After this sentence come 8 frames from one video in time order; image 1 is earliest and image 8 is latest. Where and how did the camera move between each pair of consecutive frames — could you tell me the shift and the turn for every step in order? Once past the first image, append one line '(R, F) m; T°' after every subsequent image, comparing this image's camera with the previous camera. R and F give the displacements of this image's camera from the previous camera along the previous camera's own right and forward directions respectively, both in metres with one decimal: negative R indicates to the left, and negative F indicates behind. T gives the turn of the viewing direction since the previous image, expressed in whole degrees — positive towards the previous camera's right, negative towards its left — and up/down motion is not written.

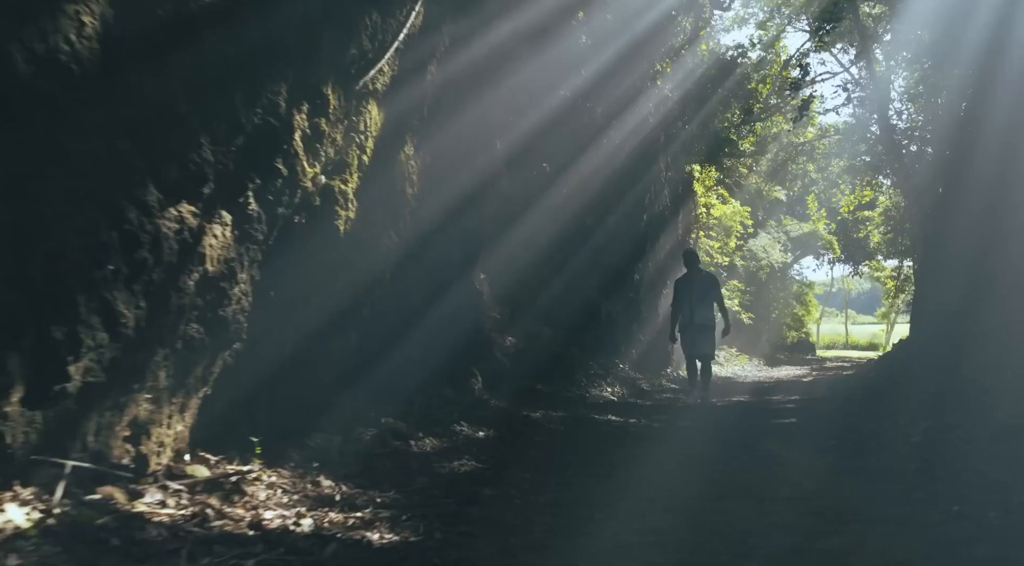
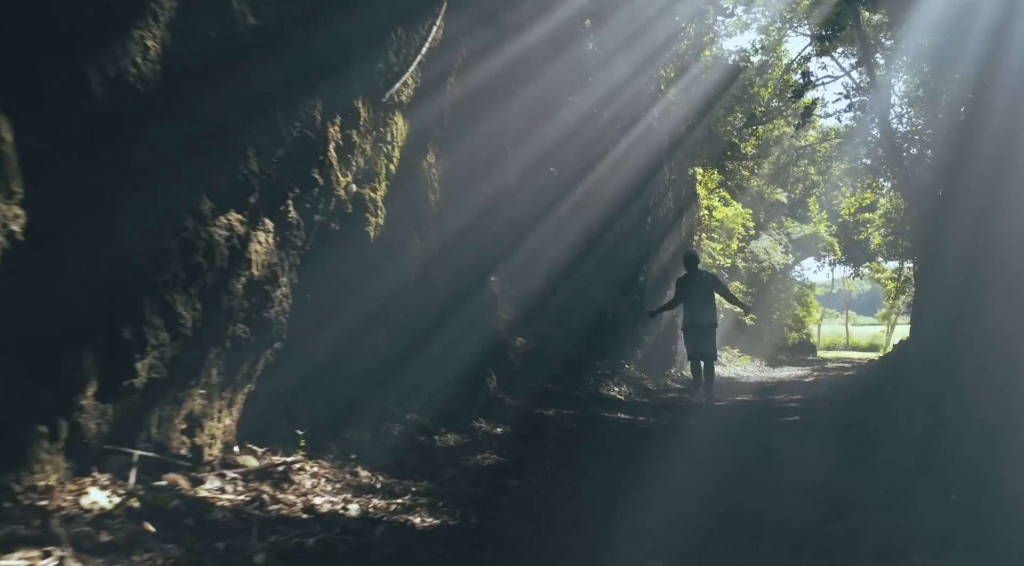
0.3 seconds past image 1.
(-0.2, -0.3) m; 0°
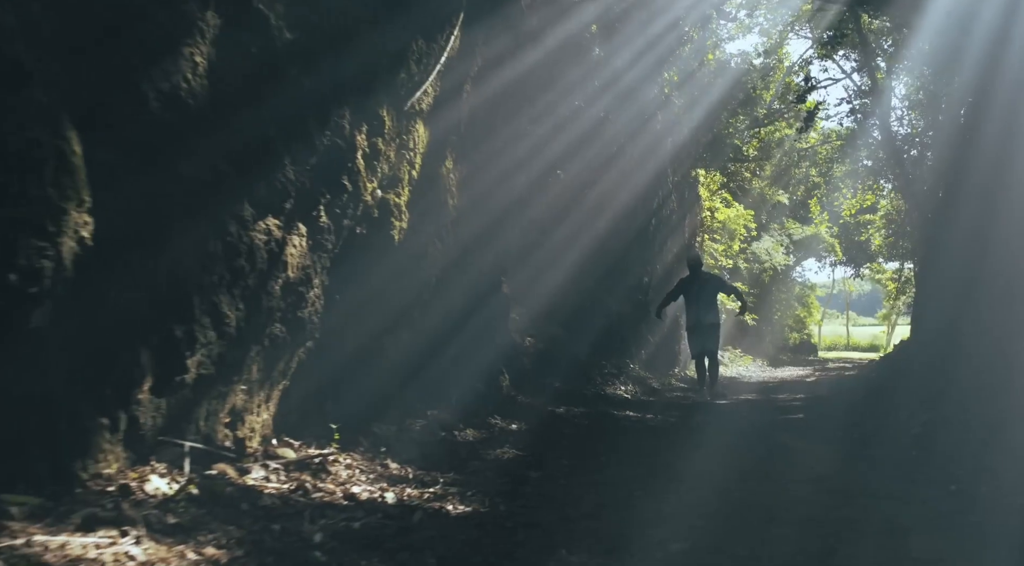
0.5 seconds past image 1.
(-0.1, -0.3) m; 0°
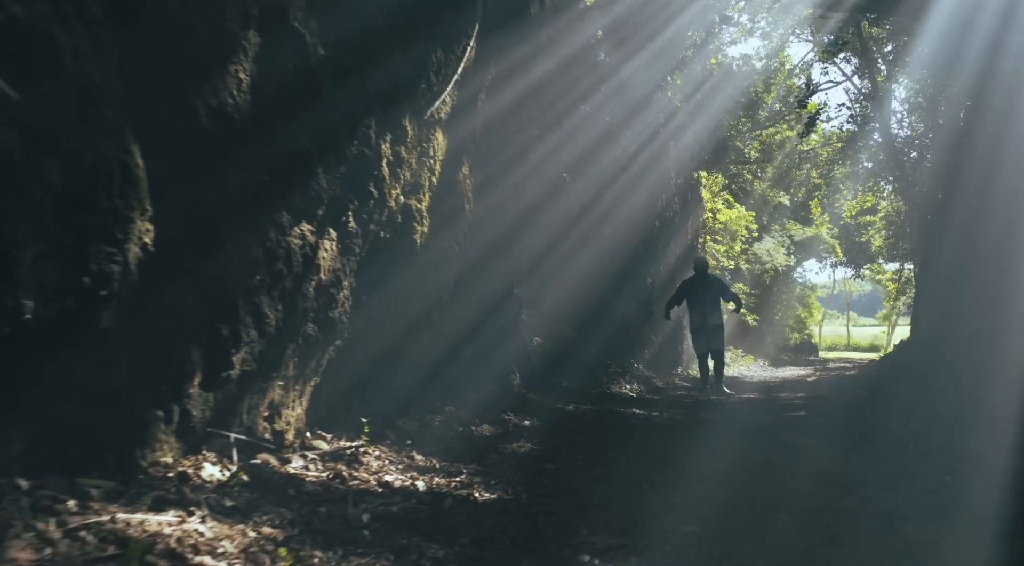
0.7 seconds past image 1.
(-0.1, -0.3) m; 0°
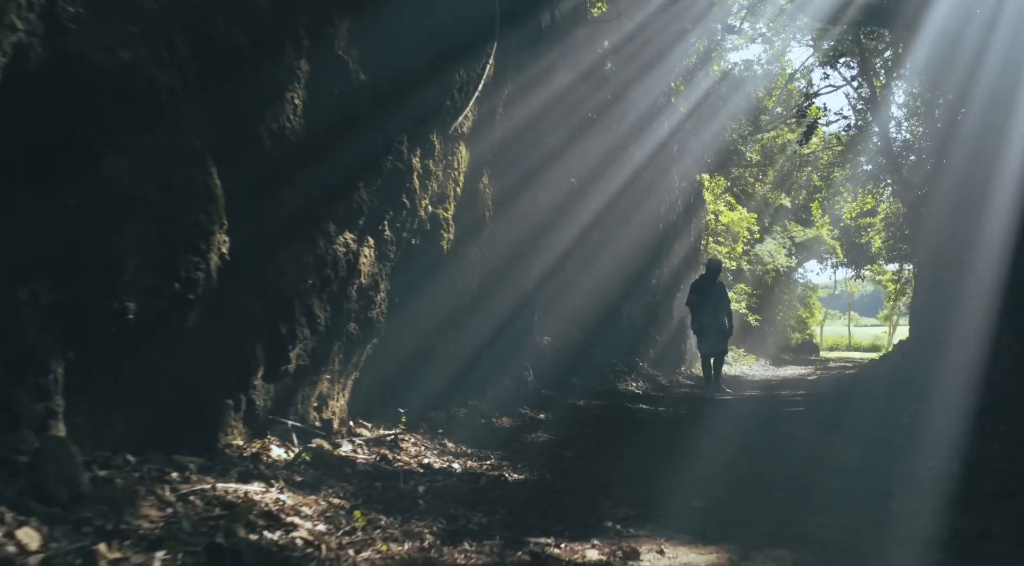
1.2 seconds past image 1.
(-0.2, -0.6) m; 0°
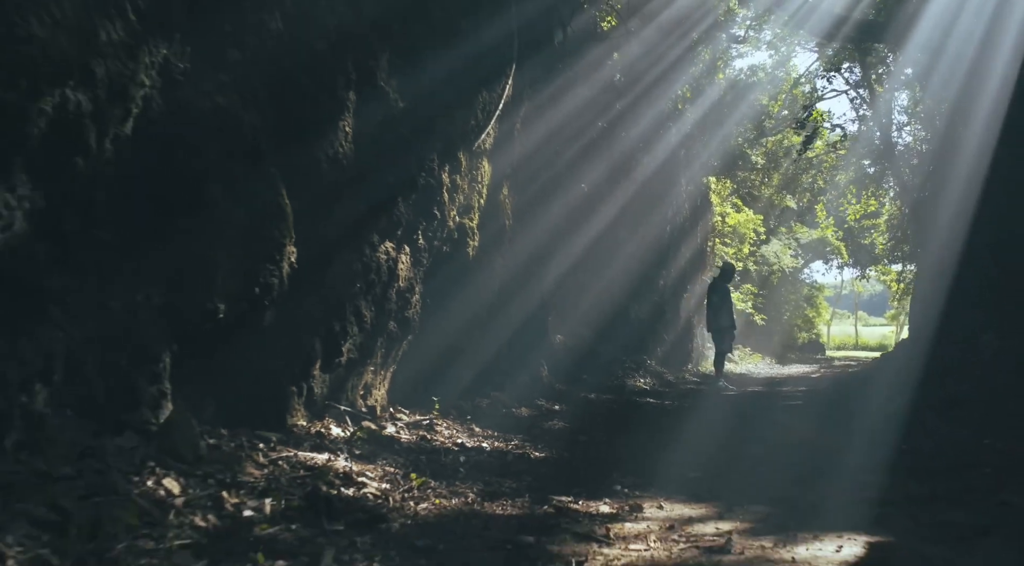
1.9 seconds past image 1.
(-0.1, -0.8) m; -1°
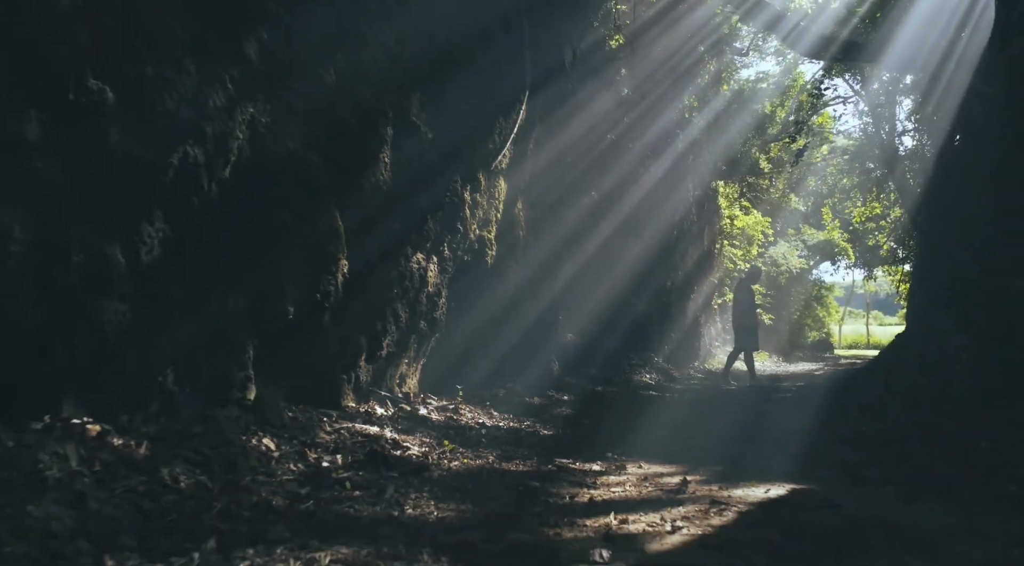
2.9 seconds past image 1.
(0.0, -1.2) m; -1°
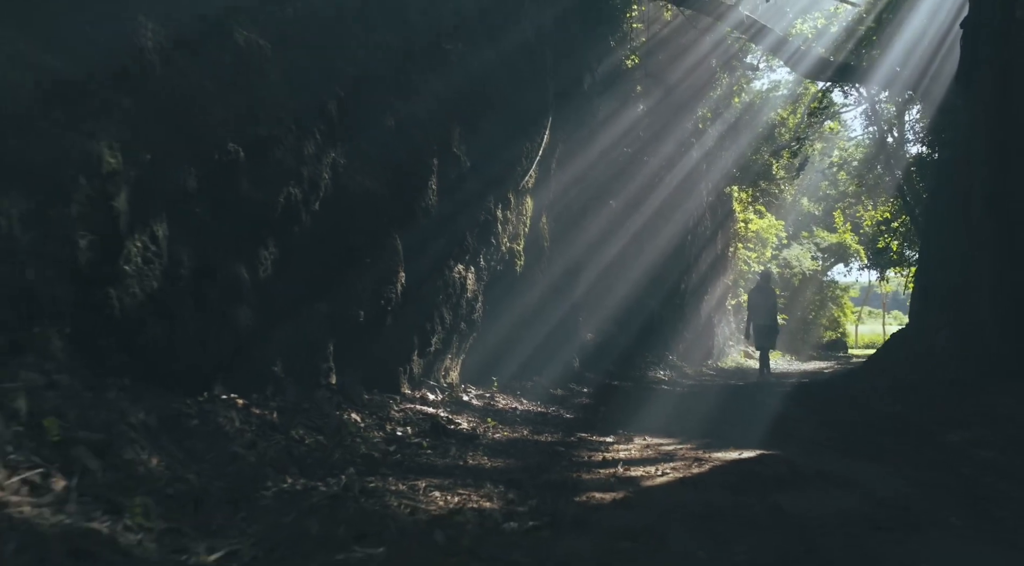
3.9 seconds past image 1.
(-0.1, -1.4) m; -1°
